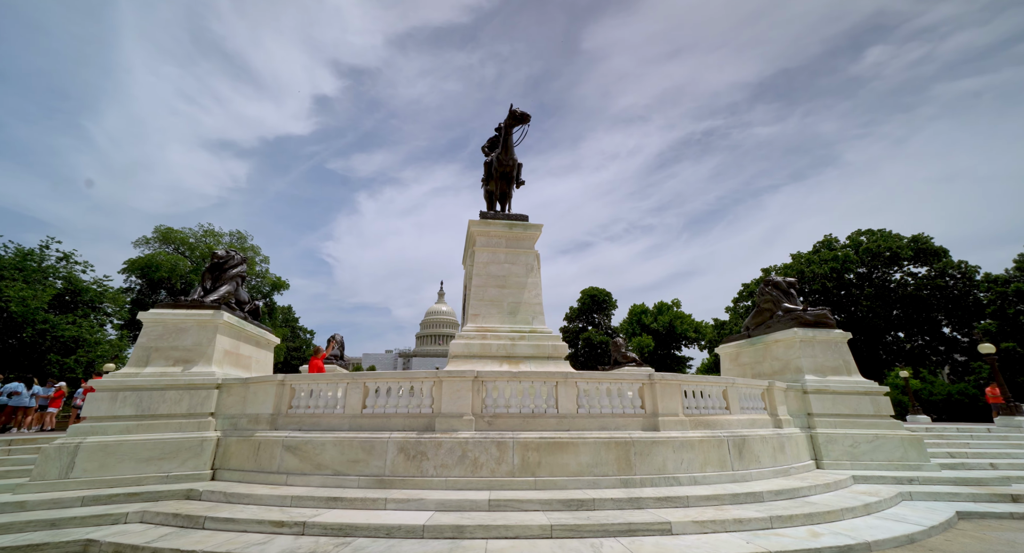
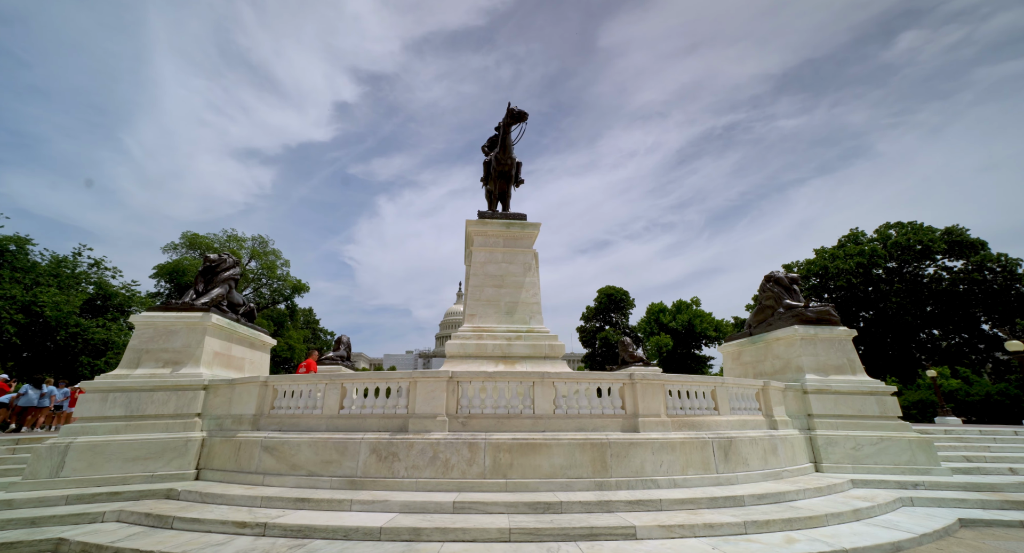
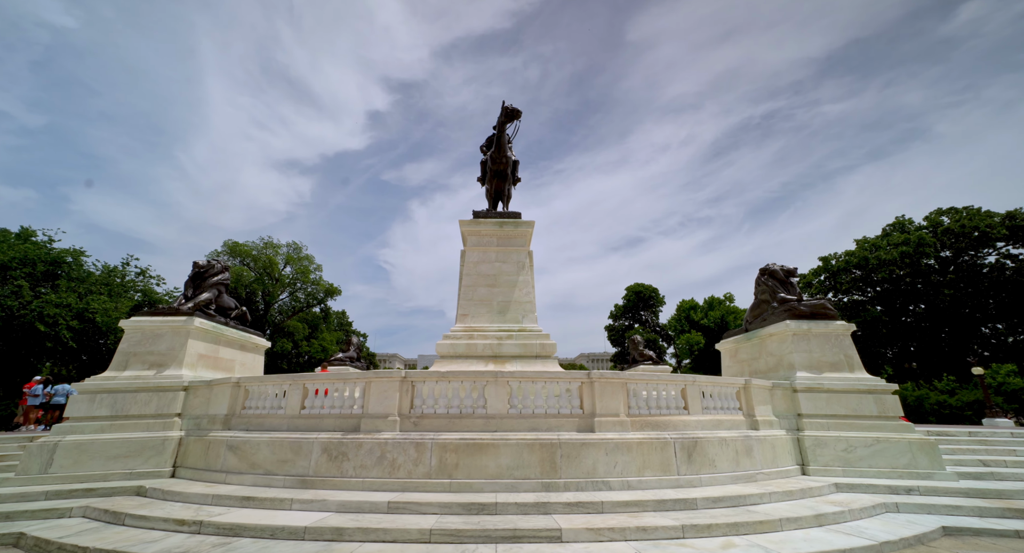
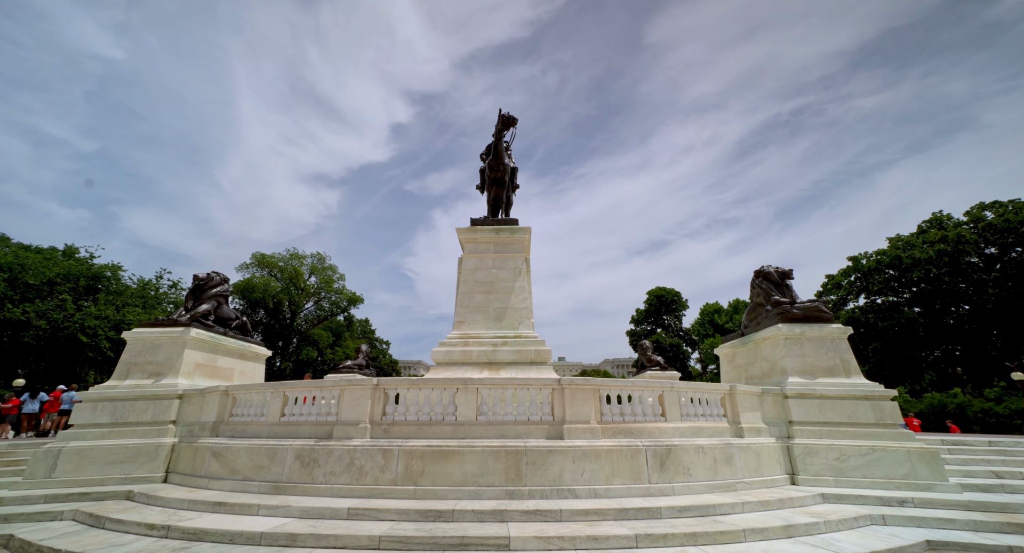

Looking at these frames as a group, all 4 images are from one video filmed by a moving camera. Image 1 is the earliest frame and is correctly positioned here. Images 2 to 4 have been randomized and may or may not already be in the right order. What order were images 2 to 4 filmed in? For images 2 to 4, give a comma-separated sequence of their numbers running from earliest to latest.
2, 3, 4
